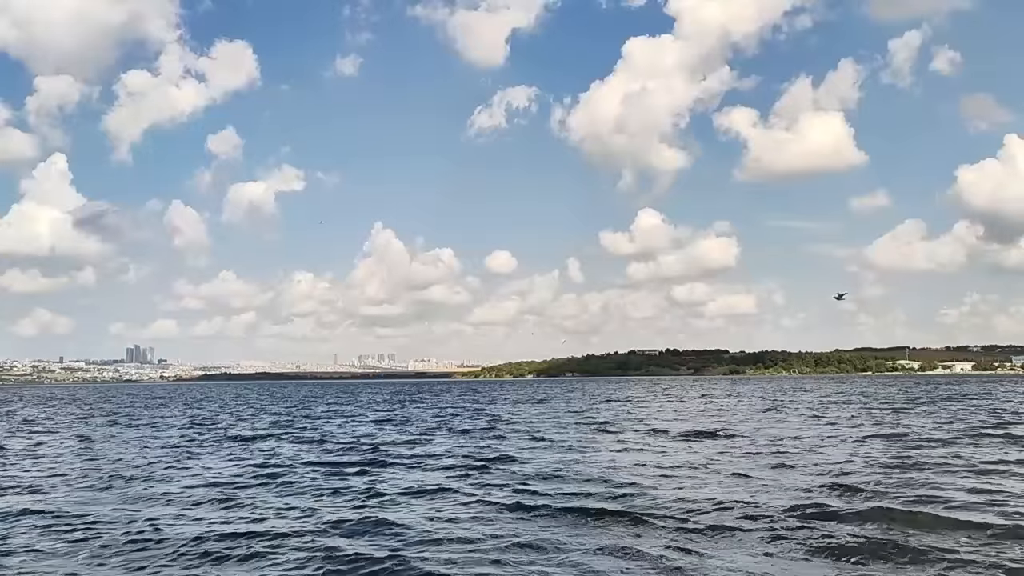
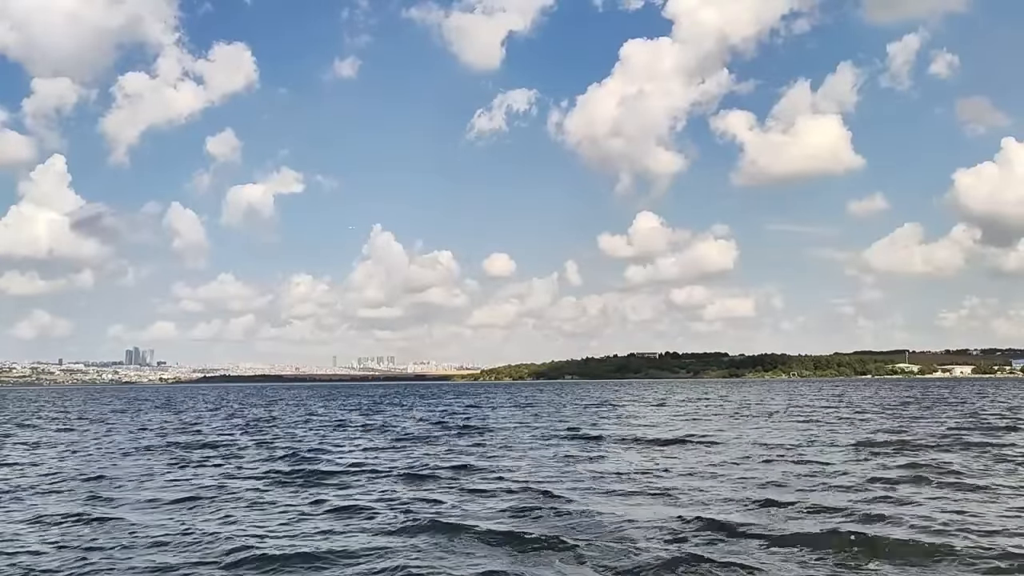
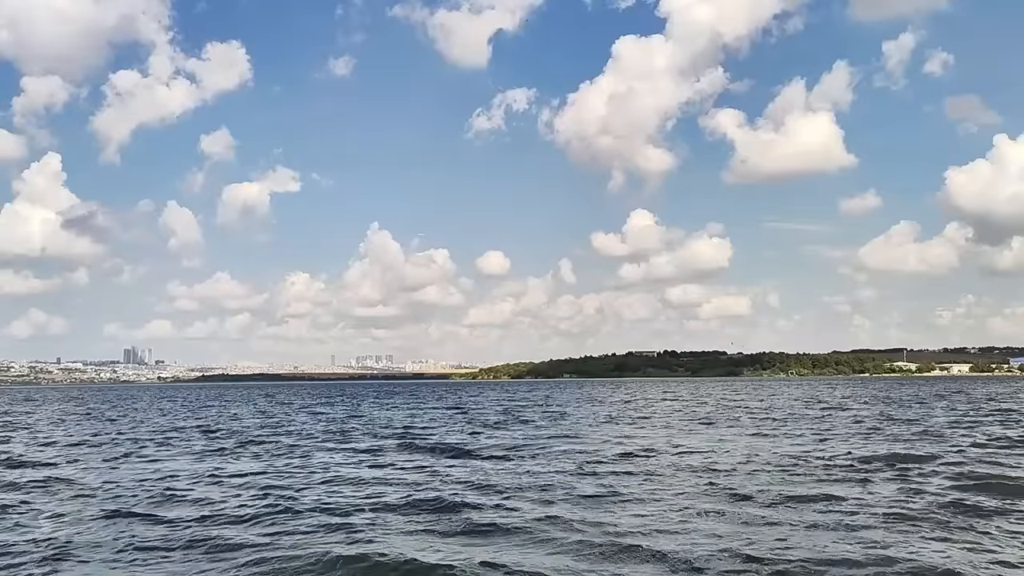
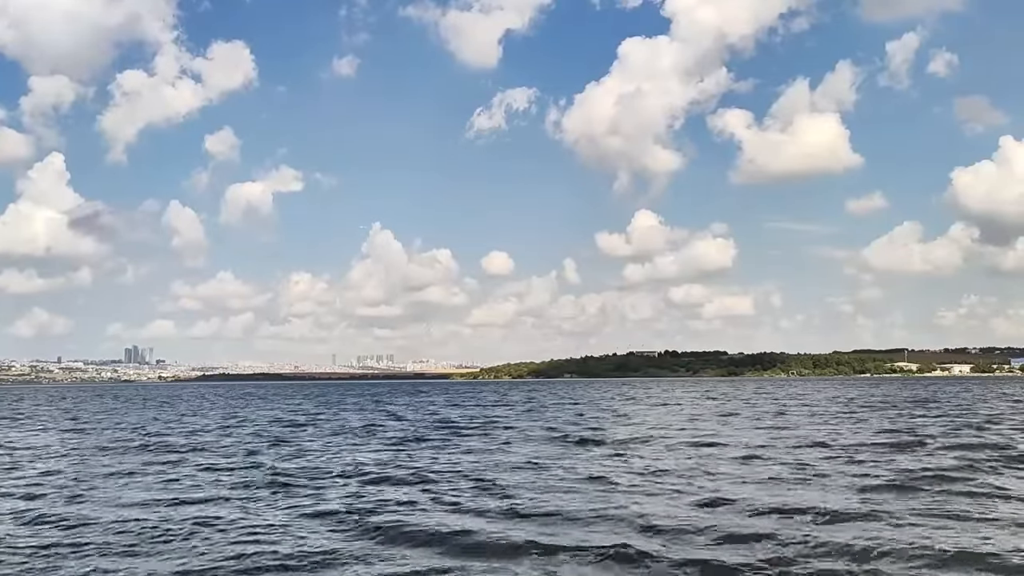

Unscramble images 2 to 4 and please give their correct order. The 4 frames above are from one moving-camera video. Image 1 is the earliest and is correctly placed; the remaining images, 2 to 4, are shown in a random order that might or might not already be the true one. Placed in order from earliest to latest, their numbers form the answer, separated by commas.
2, 4, 3
